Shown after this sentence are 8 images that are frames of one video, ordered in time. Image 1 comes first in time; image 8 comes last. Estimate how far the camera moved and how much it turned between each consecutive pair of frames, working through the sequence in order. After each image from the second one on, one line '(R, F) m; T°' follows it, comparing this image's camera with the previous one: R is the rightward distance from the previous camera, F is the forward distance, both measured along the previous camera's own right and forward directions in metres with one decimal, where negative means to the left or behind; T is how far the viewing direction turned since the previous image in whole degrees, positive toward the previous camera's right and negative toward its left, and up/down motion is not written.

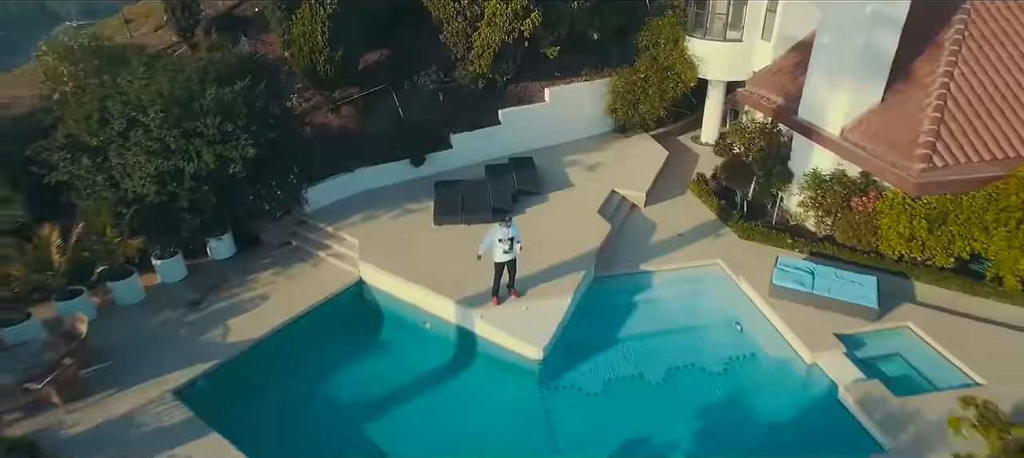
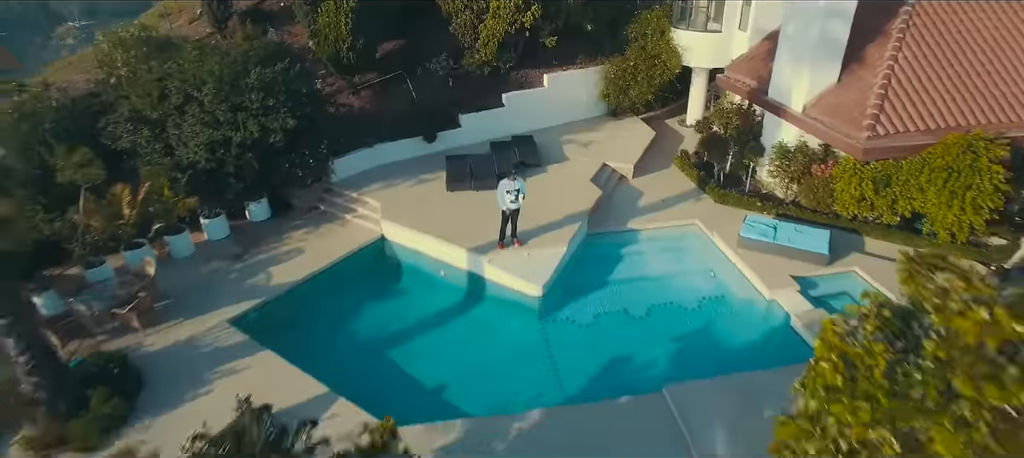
(-0.1, -1.3) m; 0°
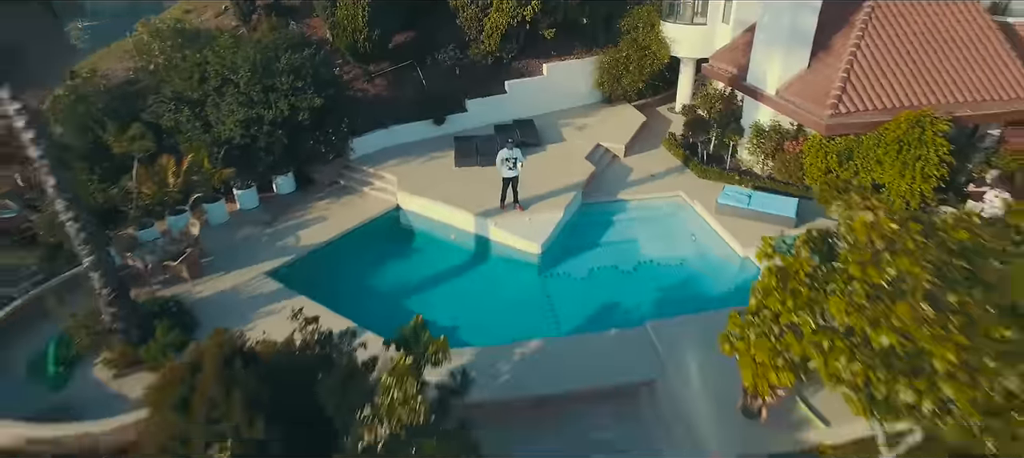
(-0.1, -1.1) m; 0°
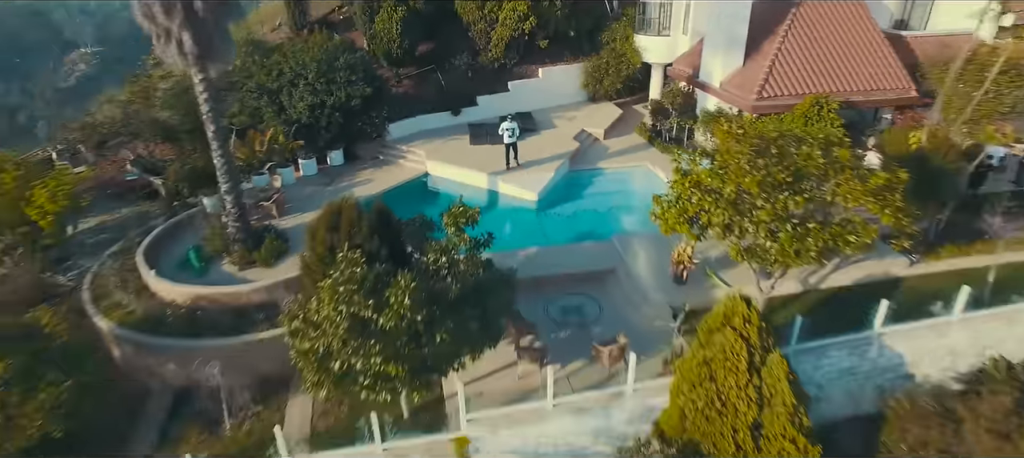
(-0.1, -3.1) m; 0°
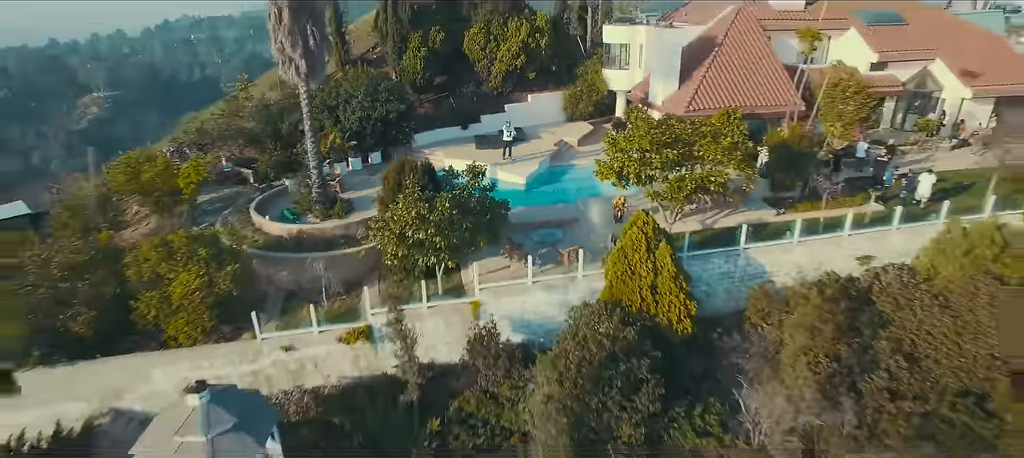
(0.0, -4.7) m; 0°
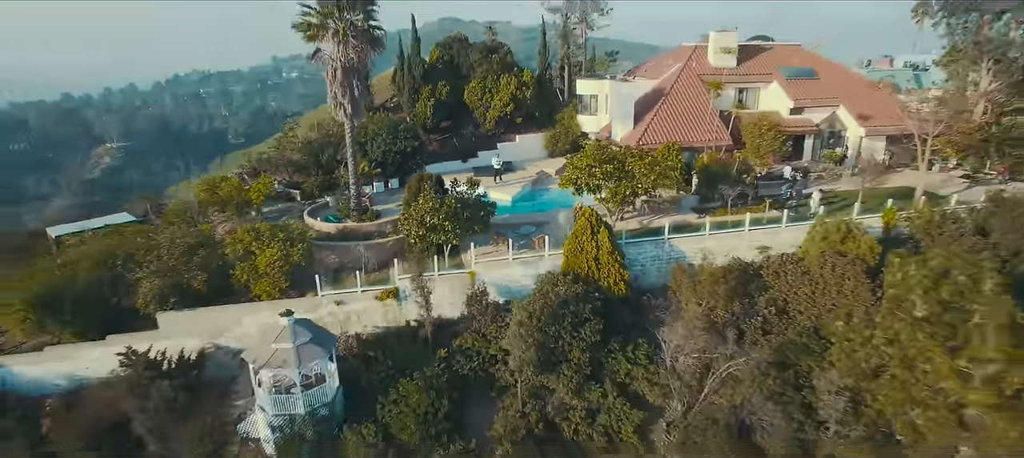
(+0.4, -4.9) m; 0°
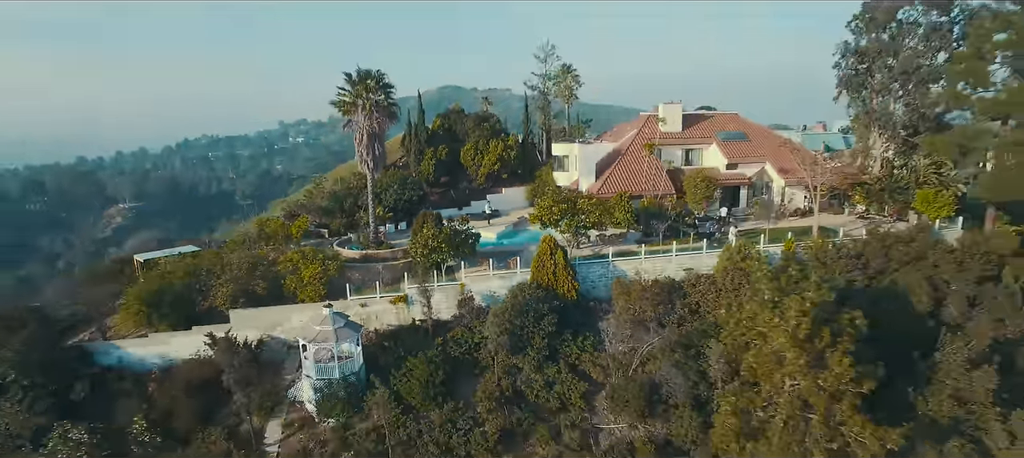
(+0.8, -5.6) m; 0°
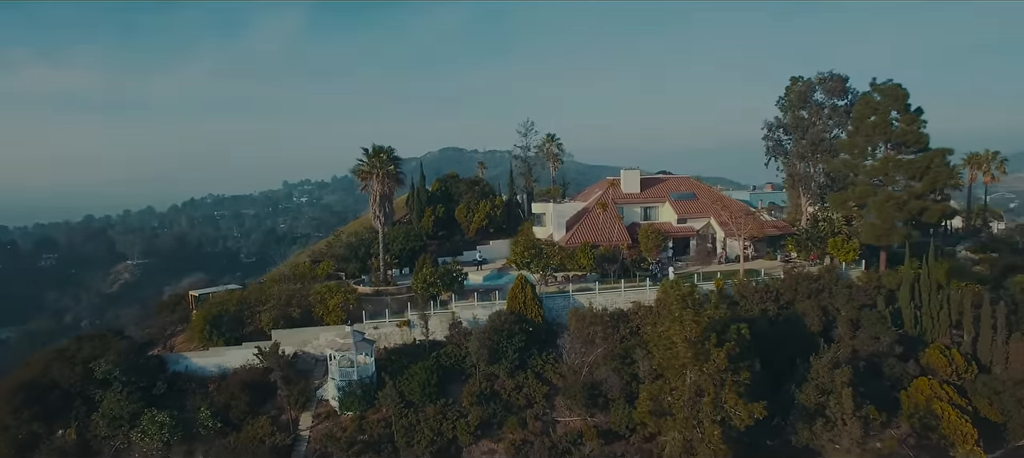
(+1.0, -6.3) m; 0°
